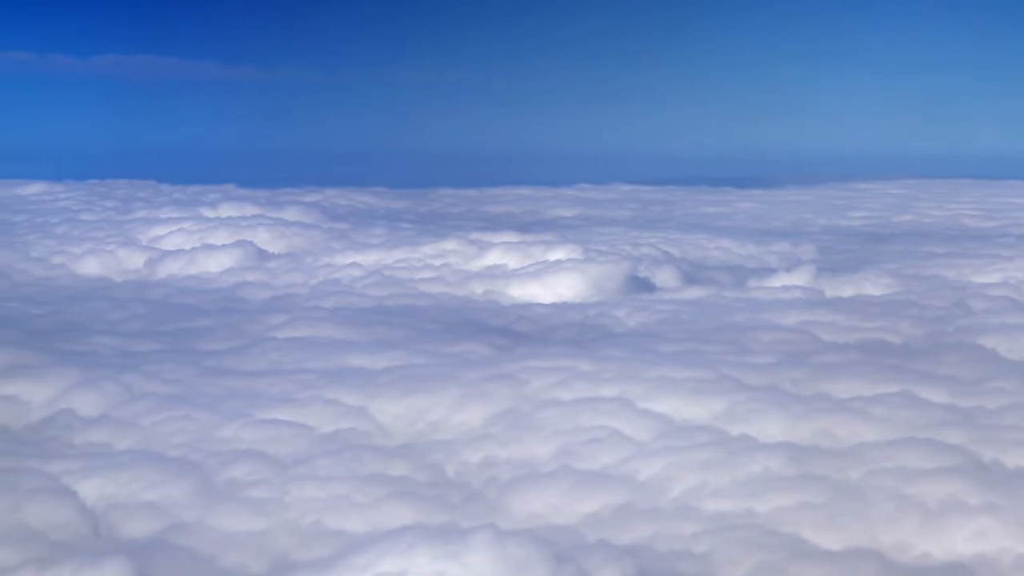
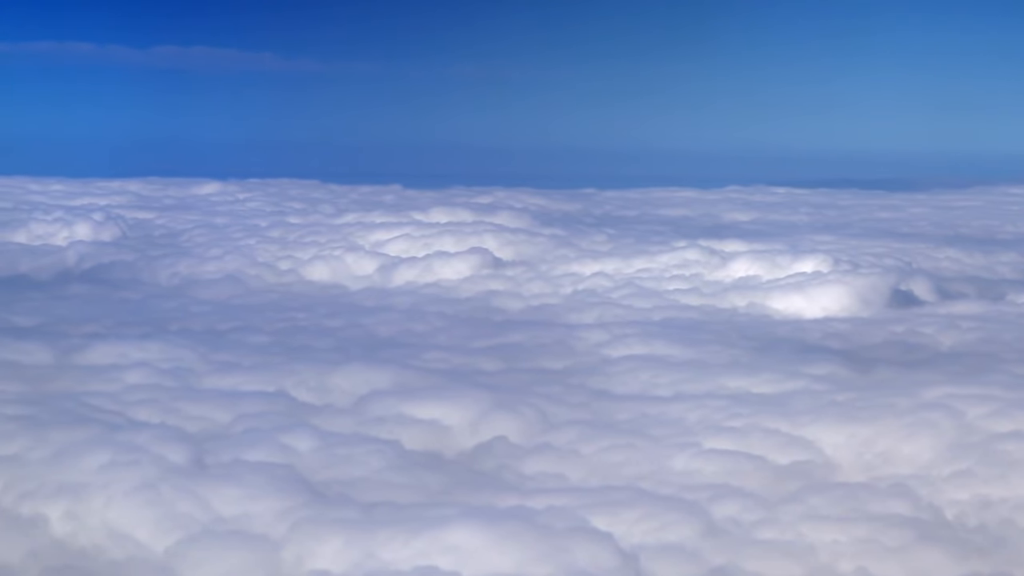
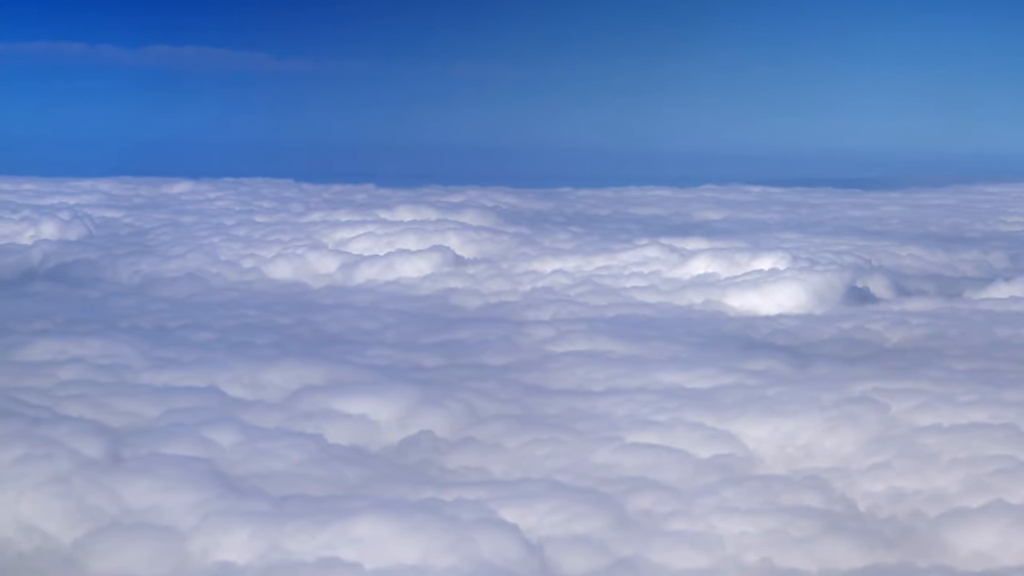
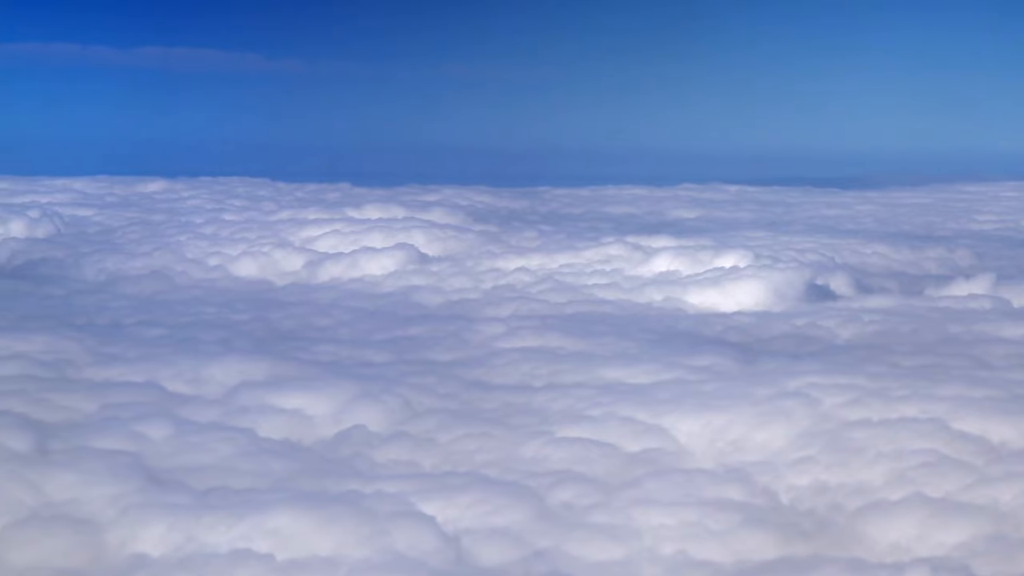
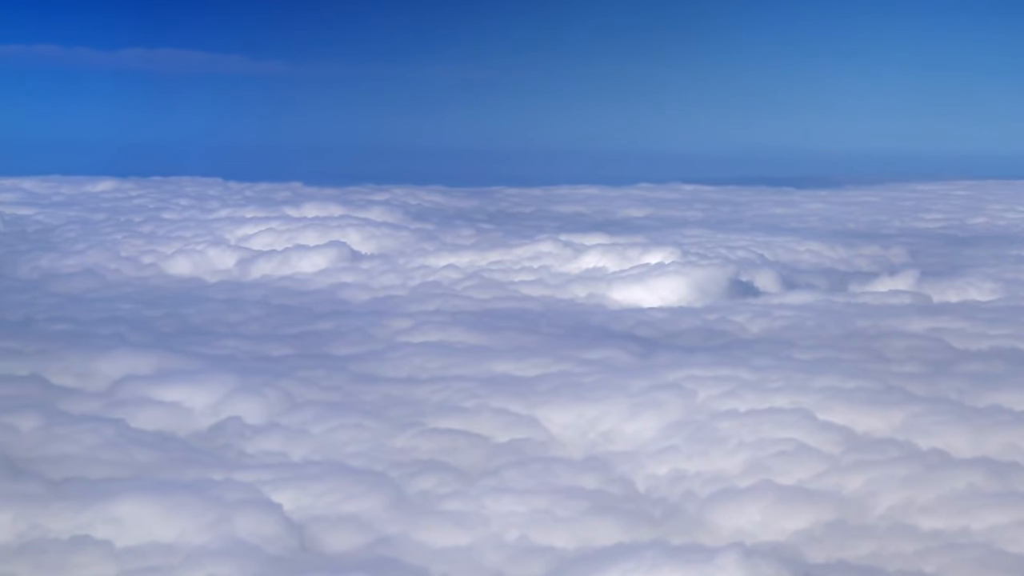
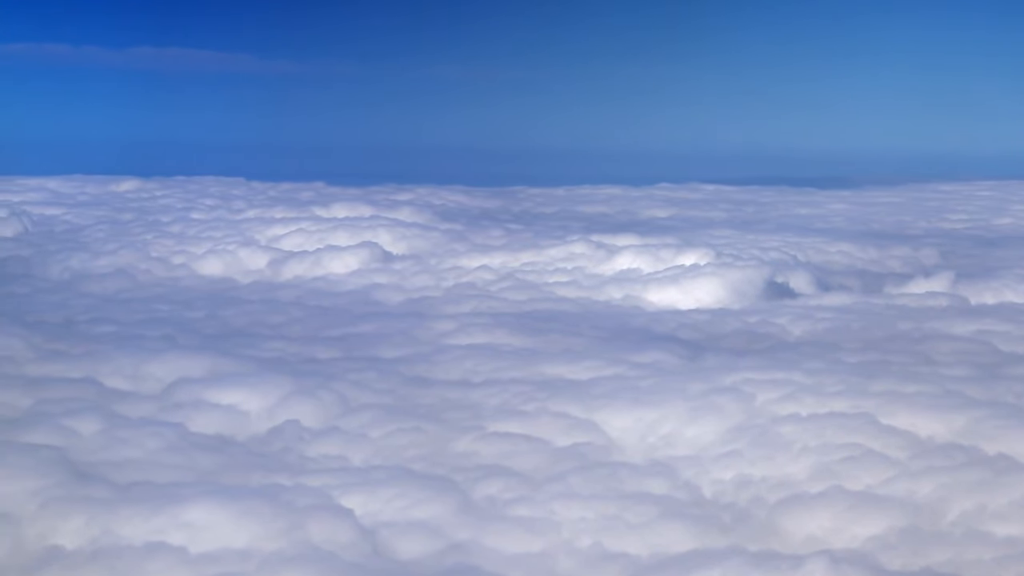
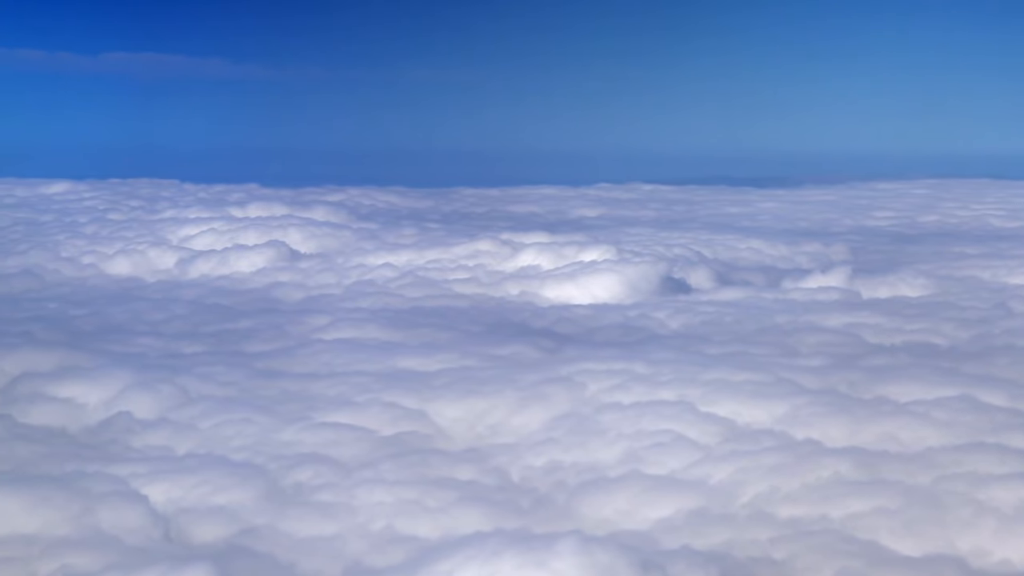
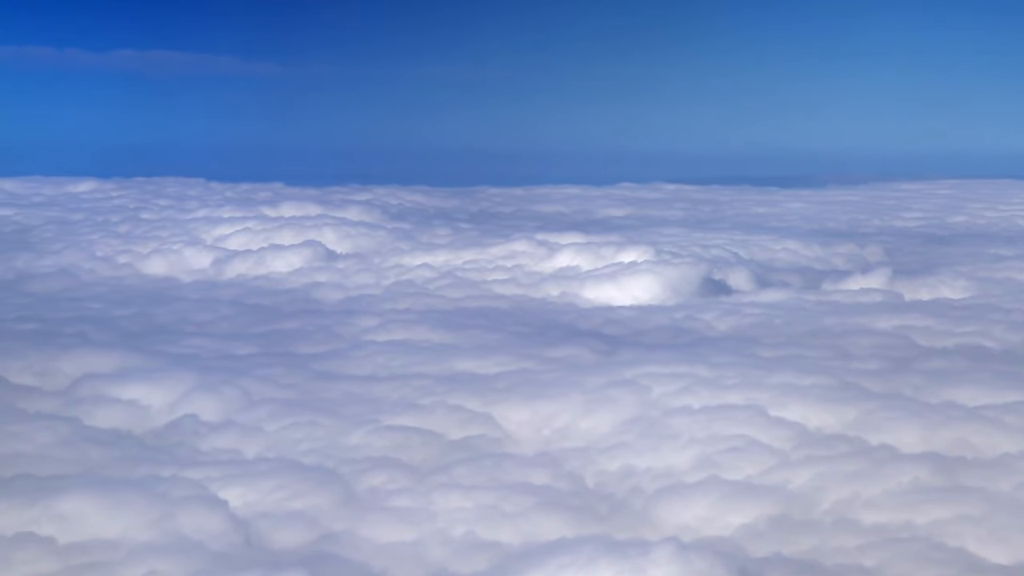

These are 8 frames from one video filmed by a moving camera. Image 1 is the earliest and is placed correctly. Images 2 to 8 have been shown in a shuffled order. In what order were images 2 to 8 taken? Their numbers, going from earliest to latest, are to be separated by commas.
7, 8, 5, 6, 4, 3, 2
